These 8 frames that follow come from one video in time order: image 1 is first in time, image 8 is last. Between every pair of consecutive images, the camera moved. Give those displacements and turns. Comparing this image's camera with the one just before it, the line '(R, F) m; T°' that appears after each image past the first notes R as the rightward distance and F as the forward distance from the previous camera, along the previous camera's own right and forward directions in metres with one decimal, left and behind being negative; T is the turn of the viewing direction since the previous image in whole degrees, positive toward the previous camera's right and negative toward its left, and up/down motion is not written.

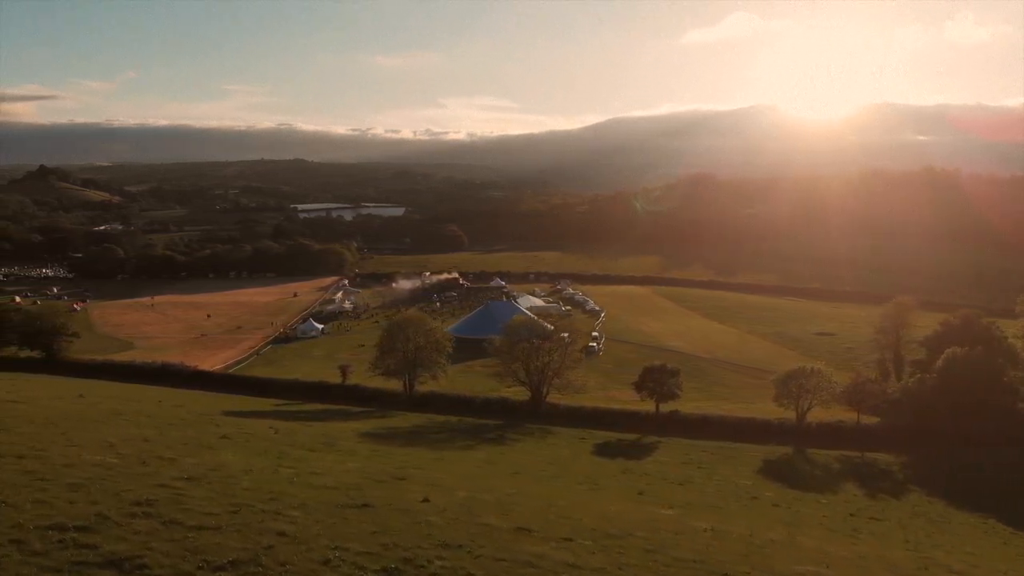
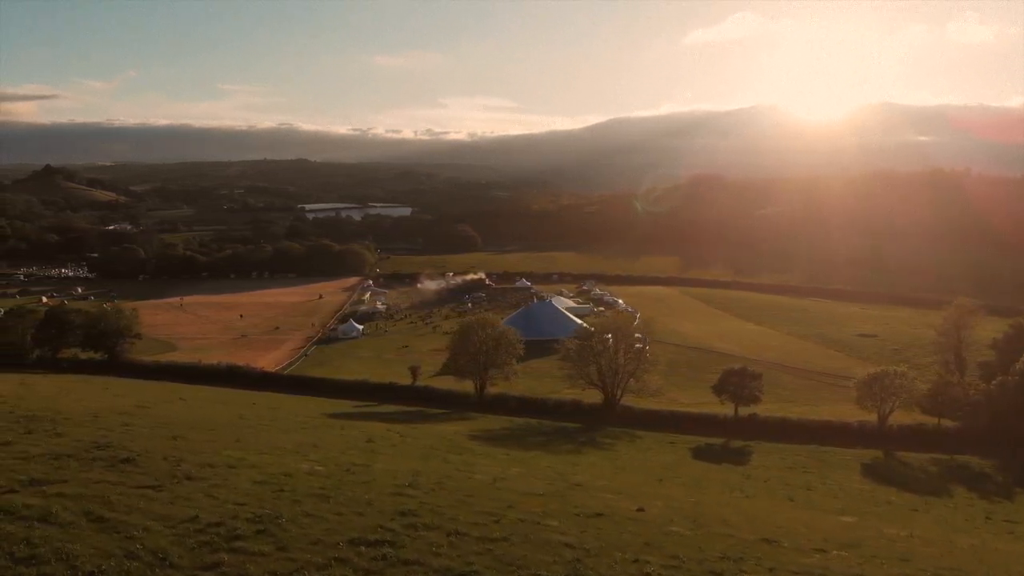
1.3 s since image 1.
(-4.4, +0.4) m; 0°
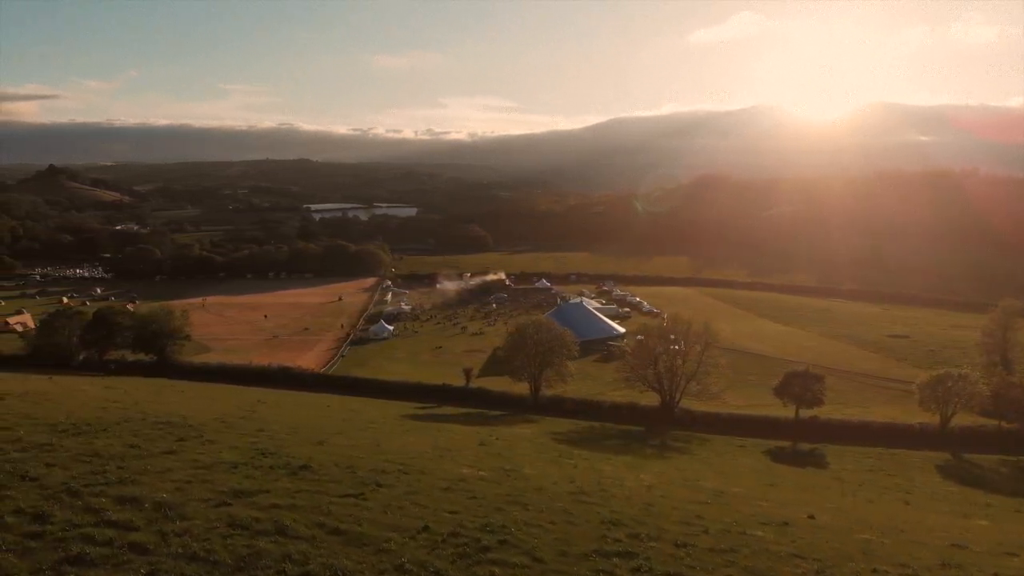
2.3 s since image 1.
(-3.4, +0.2) m; 0°
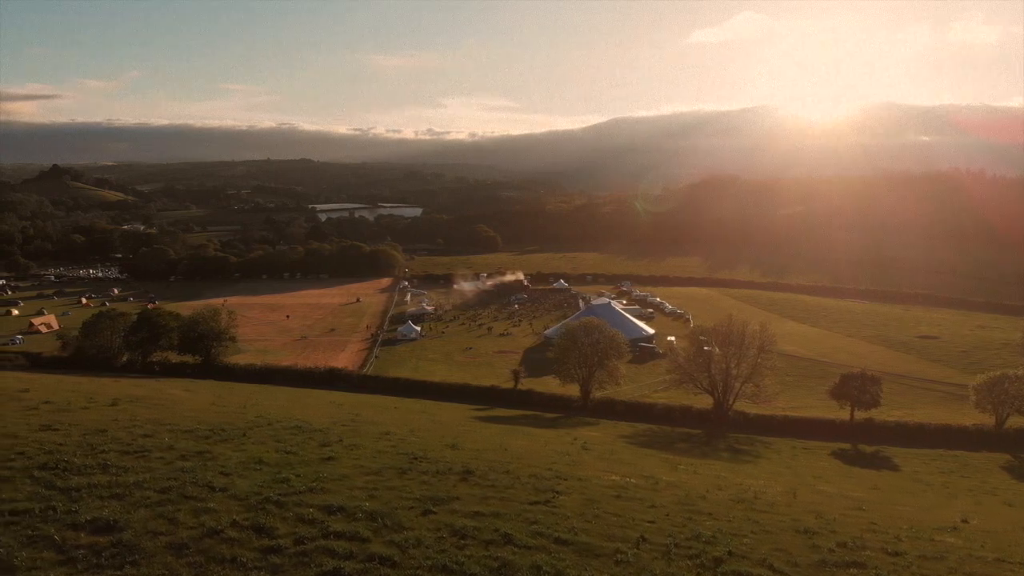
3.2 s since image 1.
(-3.0, +0.2) m; 0°
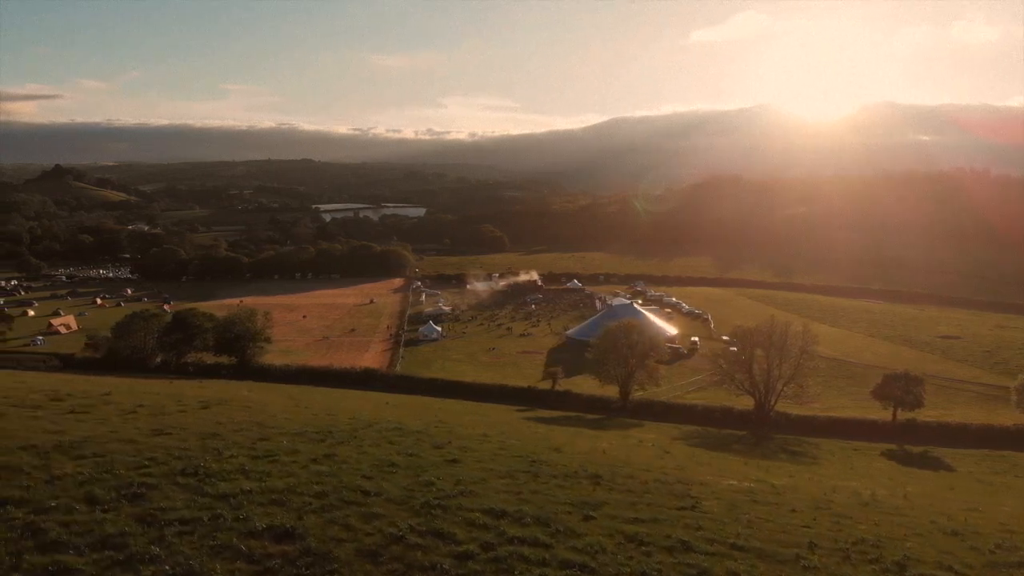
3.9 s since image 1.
(-2.3, +0.1) m; 0°
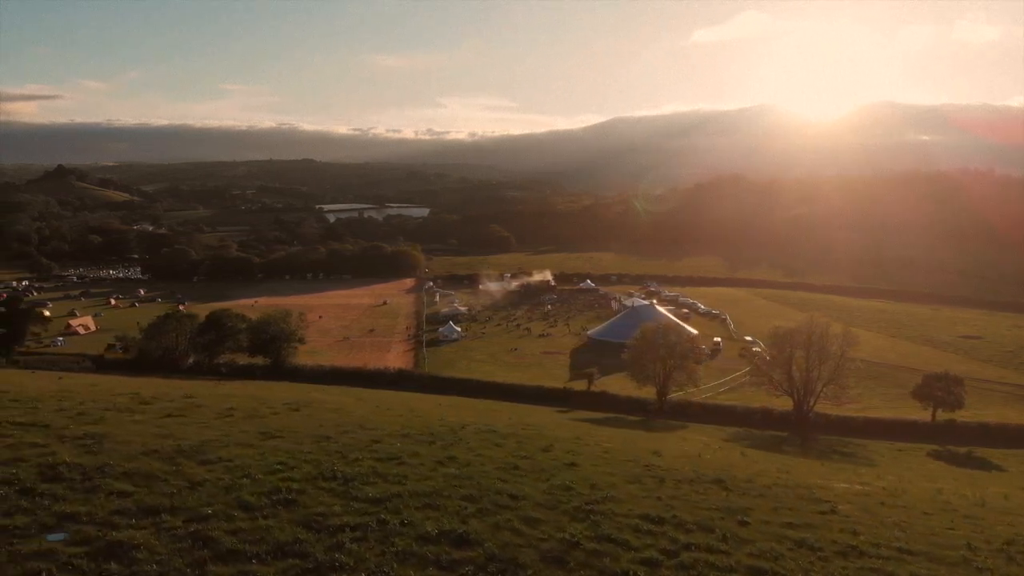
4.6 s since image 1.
(-2.2, +0.1) m; 0°
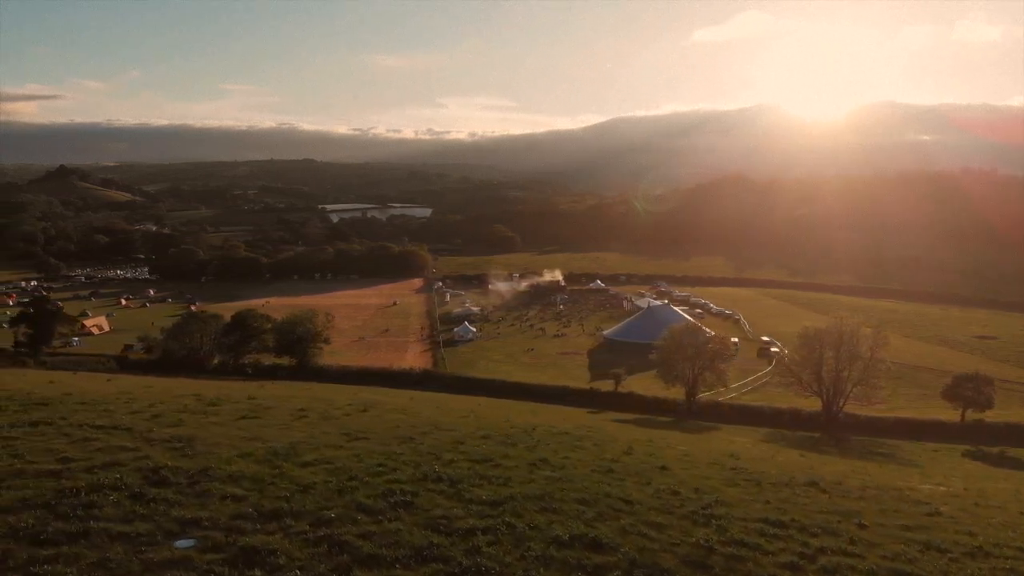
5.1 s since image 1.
(-1.7, 0.0) m; 0°
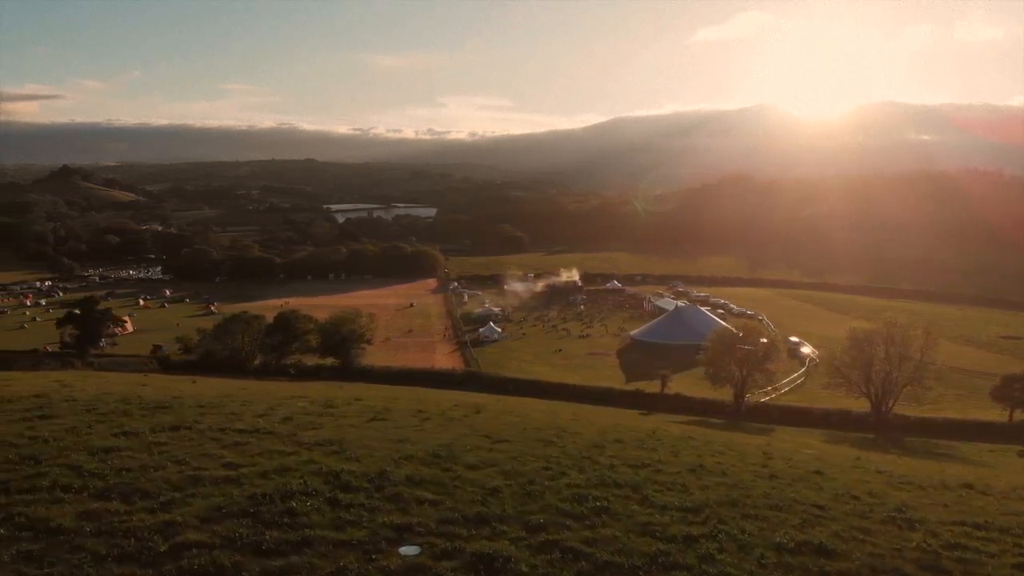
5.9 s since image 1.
(-2.8, 0.0) m; 0°
